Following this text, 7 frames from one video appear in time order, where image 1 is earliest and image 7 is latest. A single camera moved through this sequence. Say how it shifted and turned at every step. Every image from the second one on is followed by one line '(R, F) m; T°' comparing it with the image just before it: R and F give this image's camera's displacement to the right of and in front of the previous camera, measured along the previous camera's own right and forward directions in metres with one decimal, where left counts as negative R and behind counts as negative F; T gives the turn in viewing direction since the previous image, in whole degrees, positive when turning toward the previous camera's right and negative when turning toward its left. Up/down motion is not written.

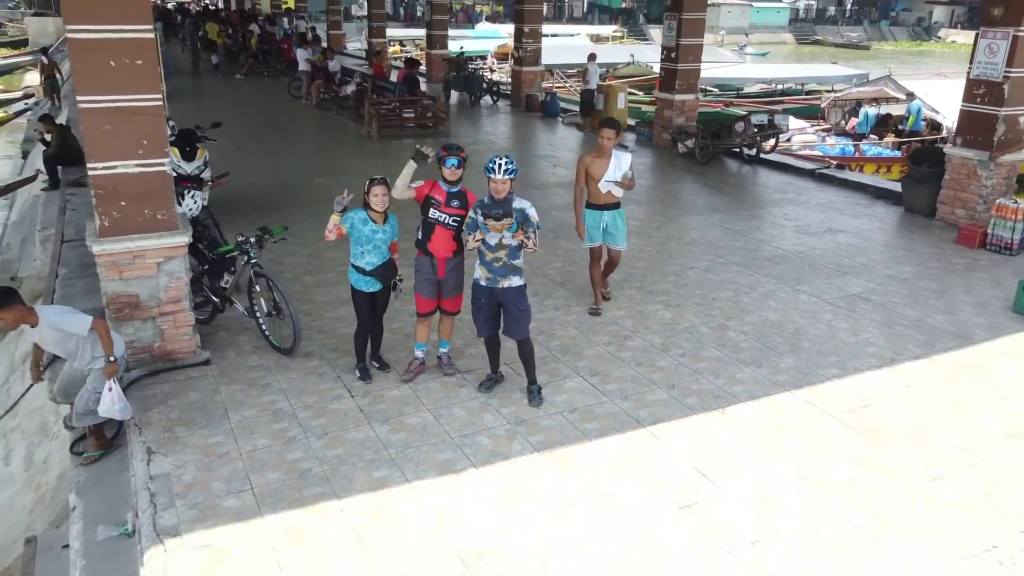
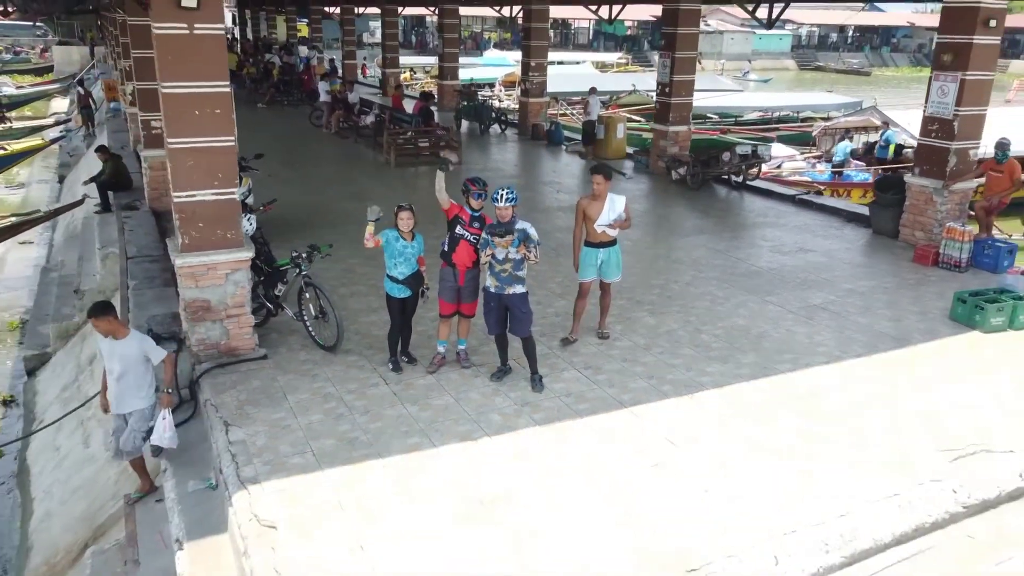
(0.0, -0.8) m; 0°
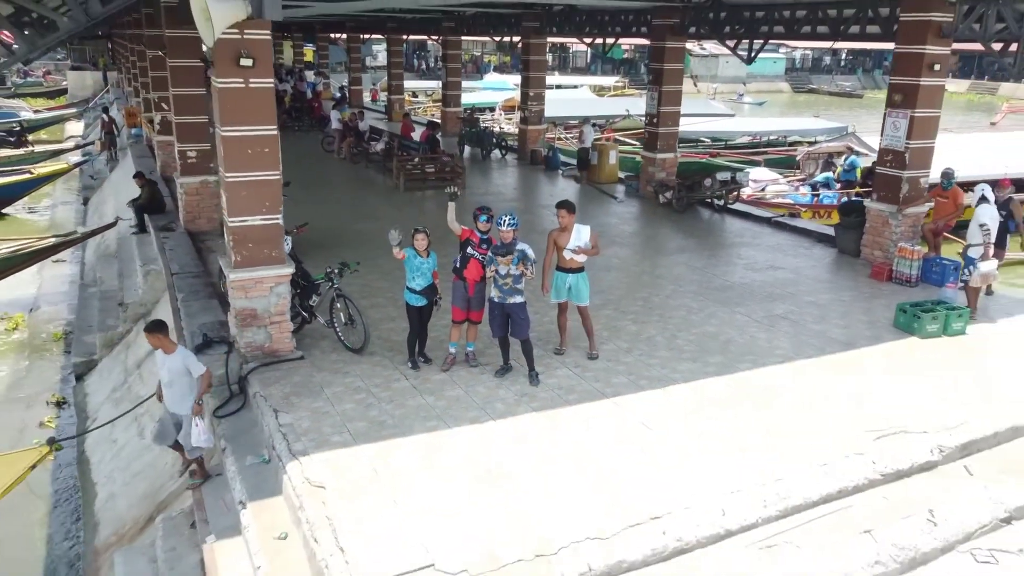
(0.0, -0.9) m; 0°
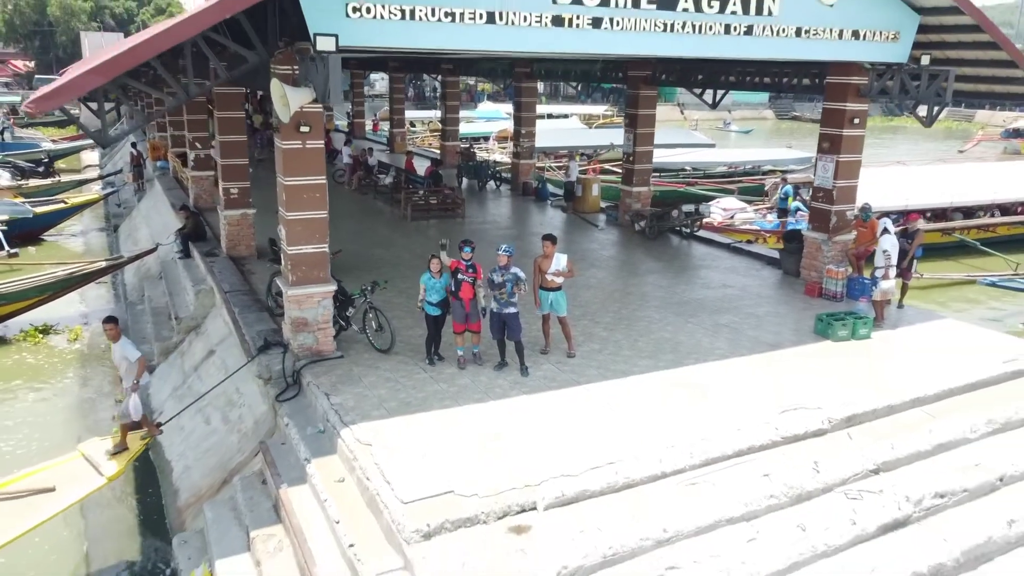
(0.0, -1.6) m; 0°
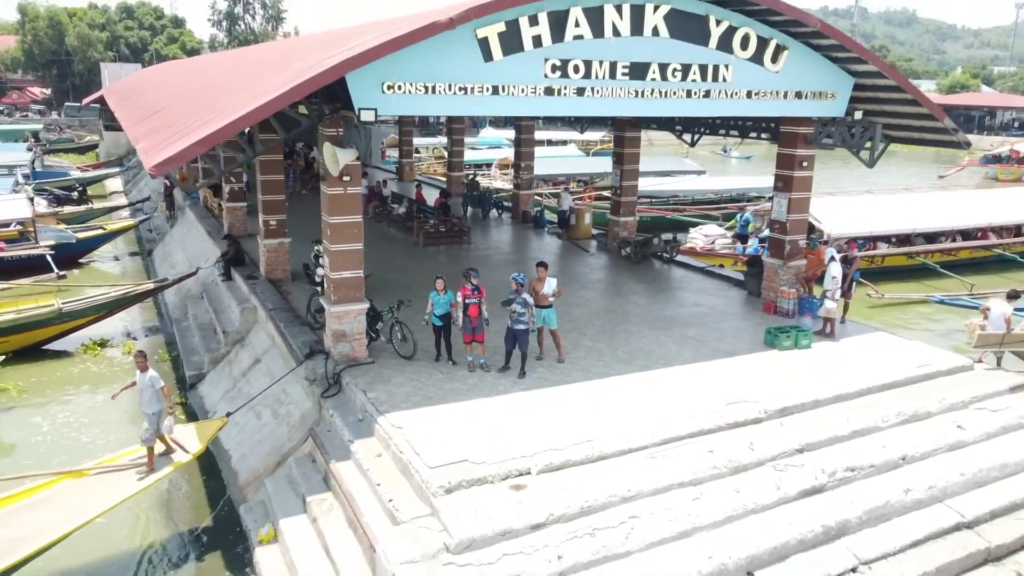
(0.0, -1.7) m; 0°
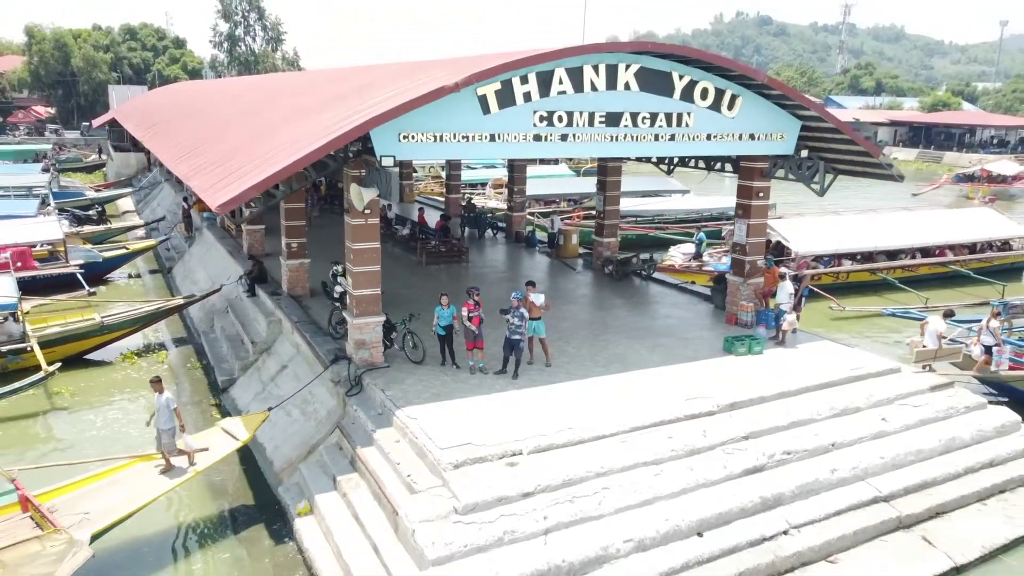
(0.0, -1.6) m; 0°
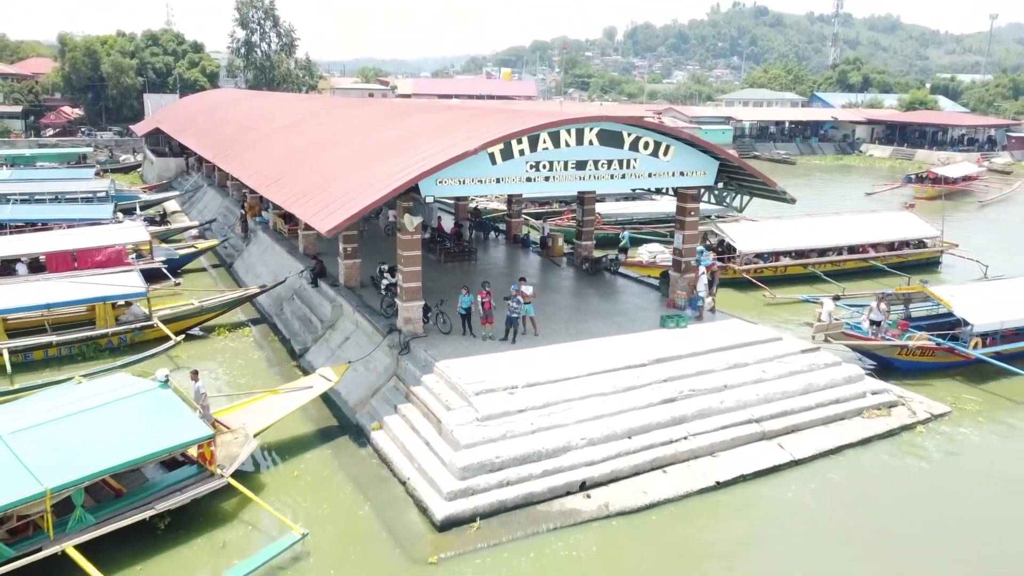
(0.0, -4.9) m; 0°
